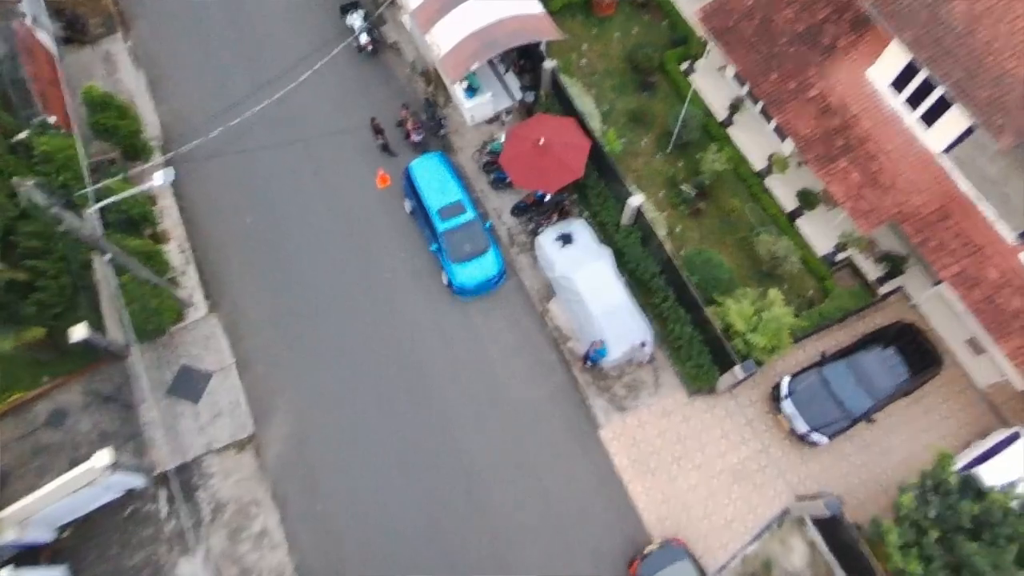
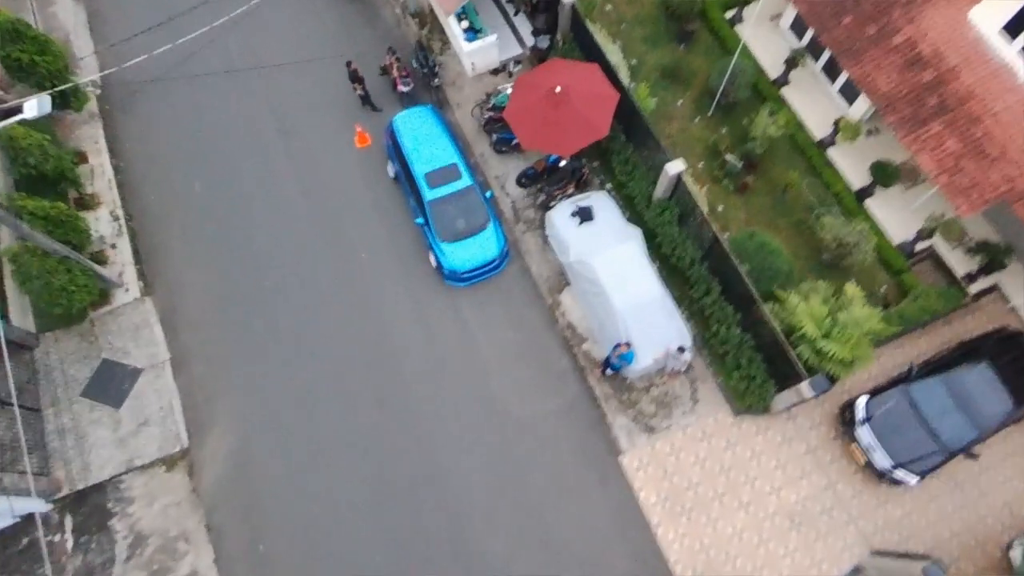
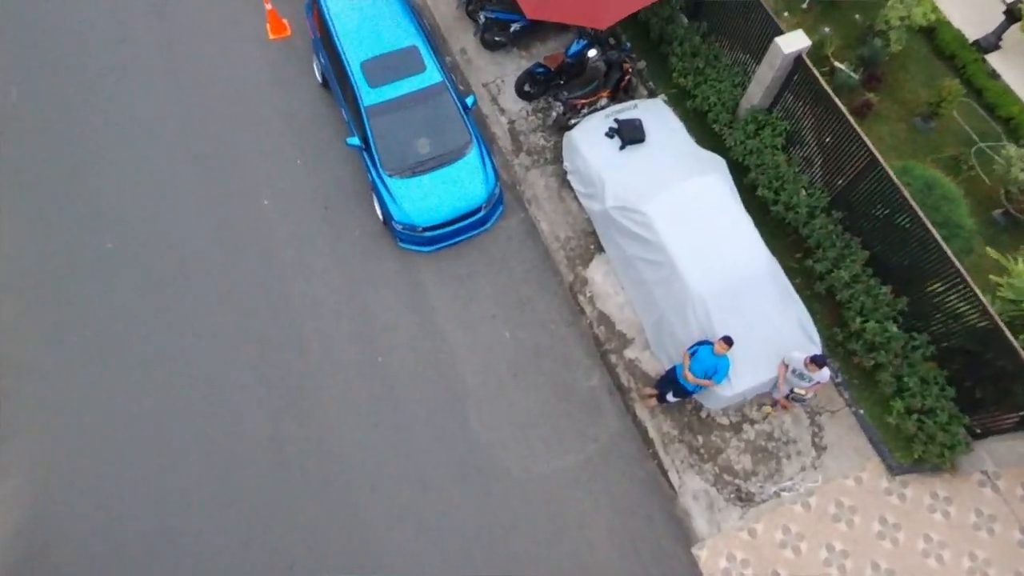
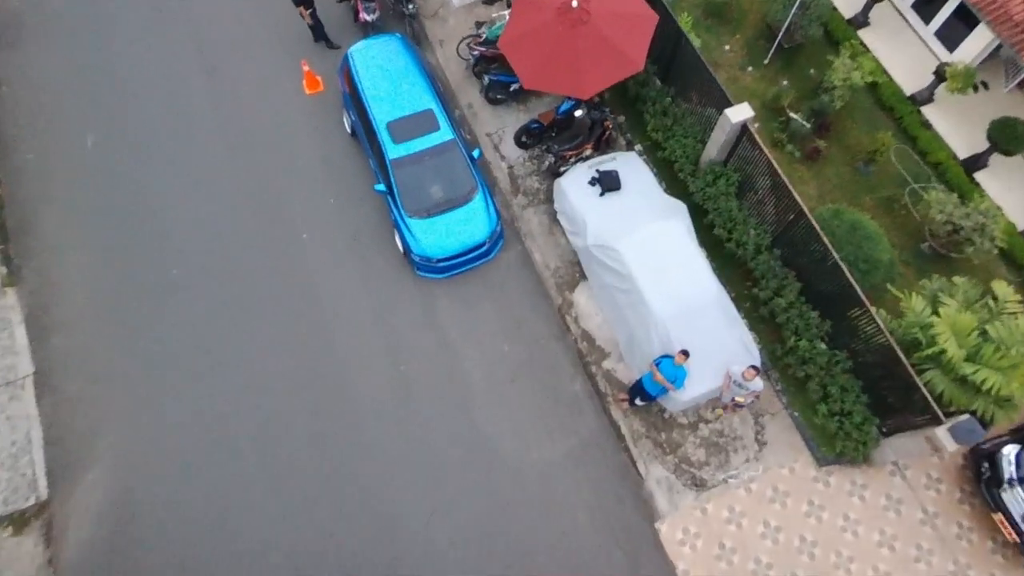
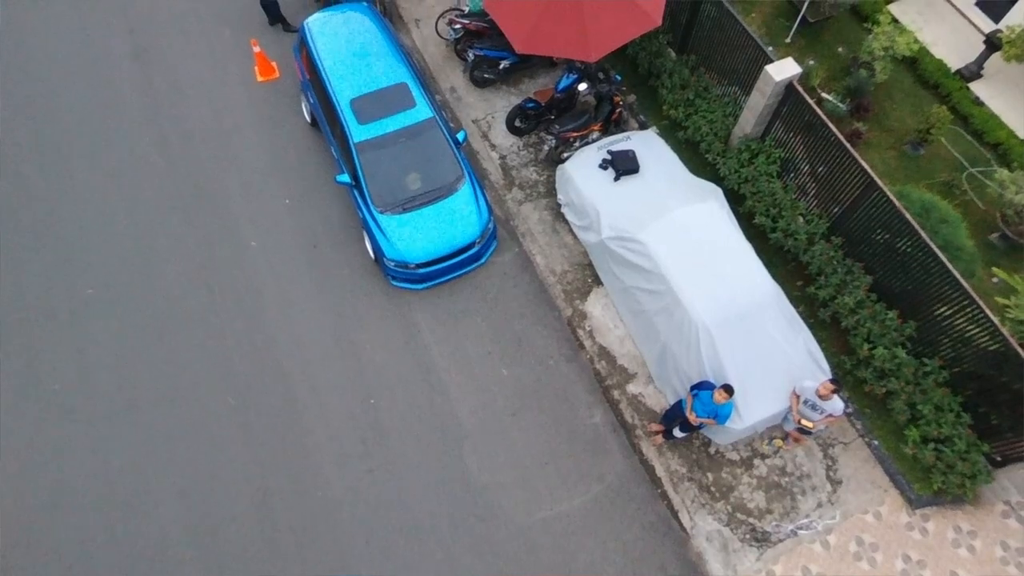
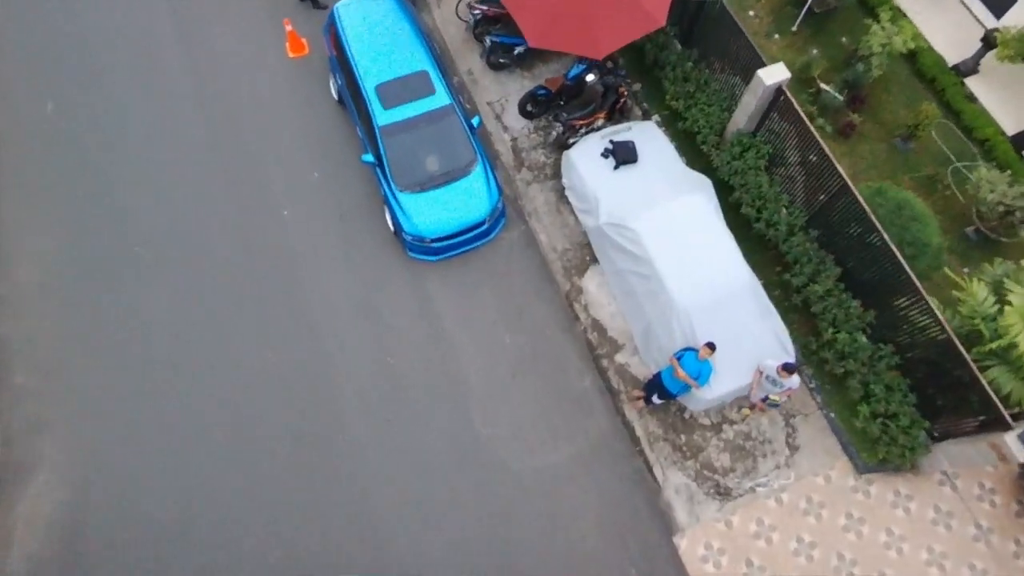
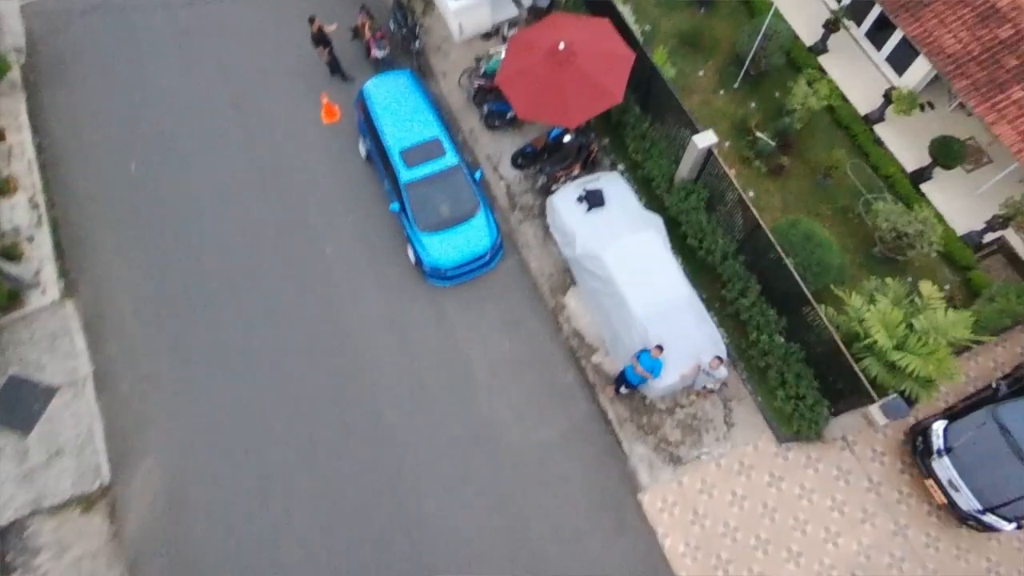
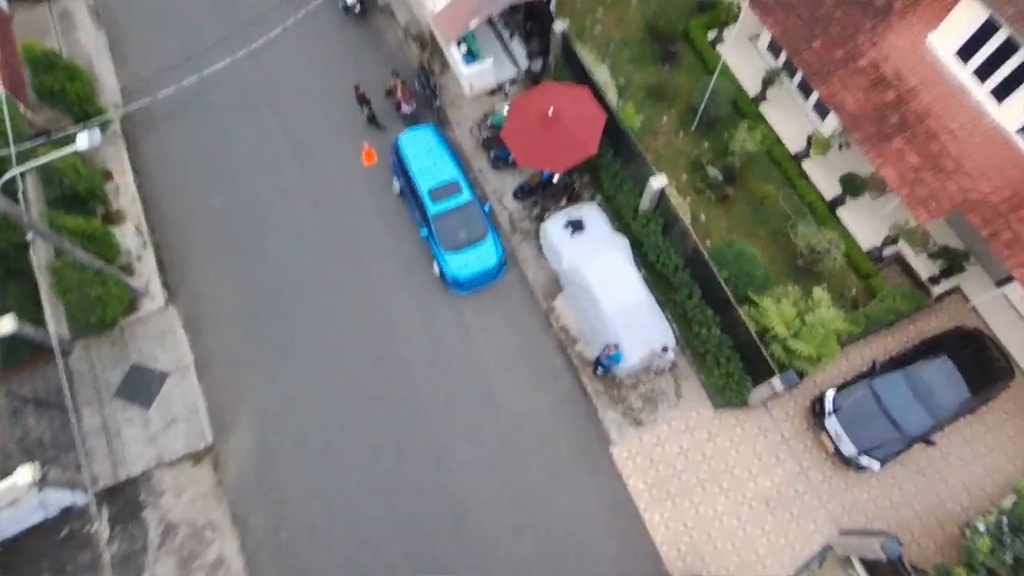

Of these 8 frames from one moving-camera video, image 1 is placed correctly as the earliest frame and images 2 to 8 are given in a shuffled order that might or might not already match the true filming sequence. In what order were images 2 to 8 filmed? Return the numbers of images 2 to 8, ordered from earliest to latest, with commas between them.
8, 2, 7, 4, 6, 3, 5
